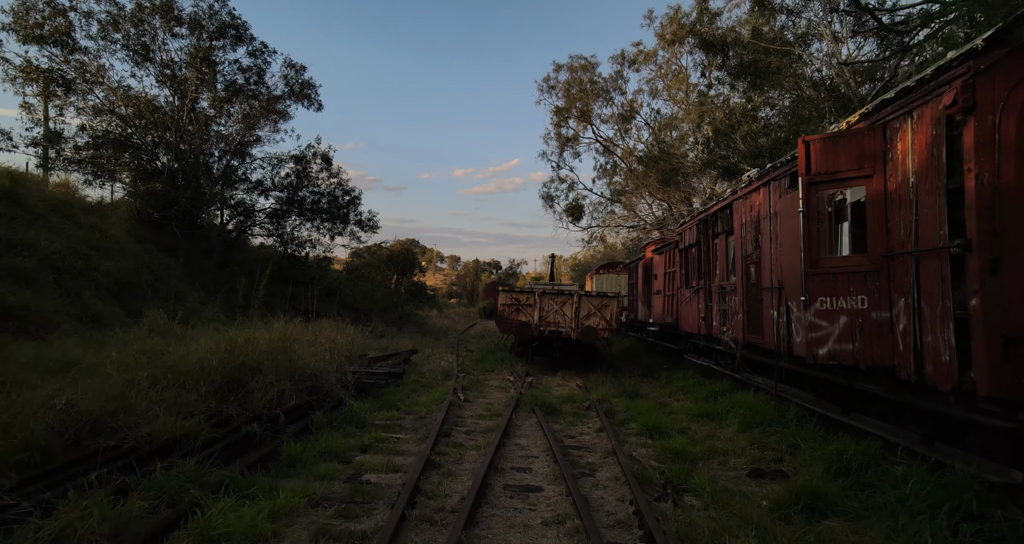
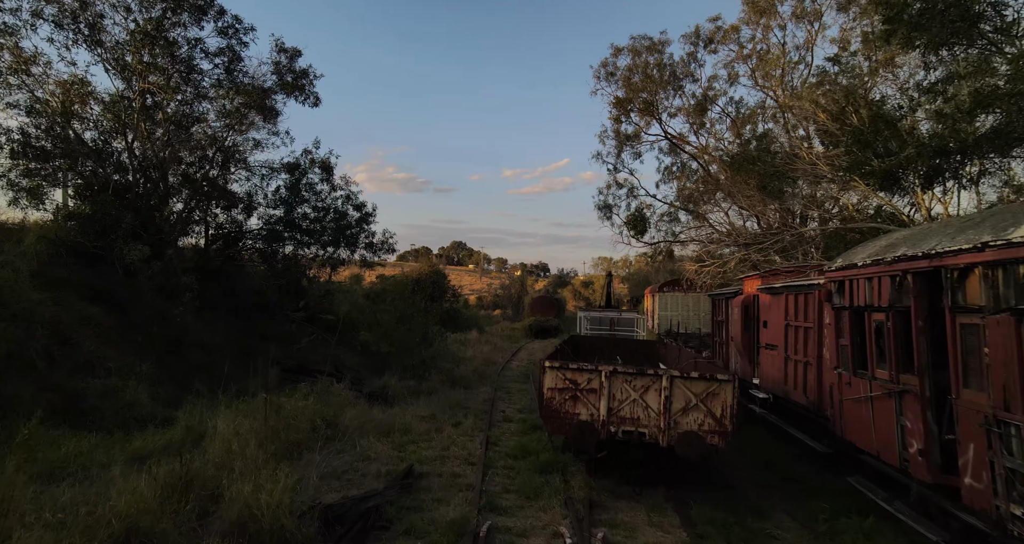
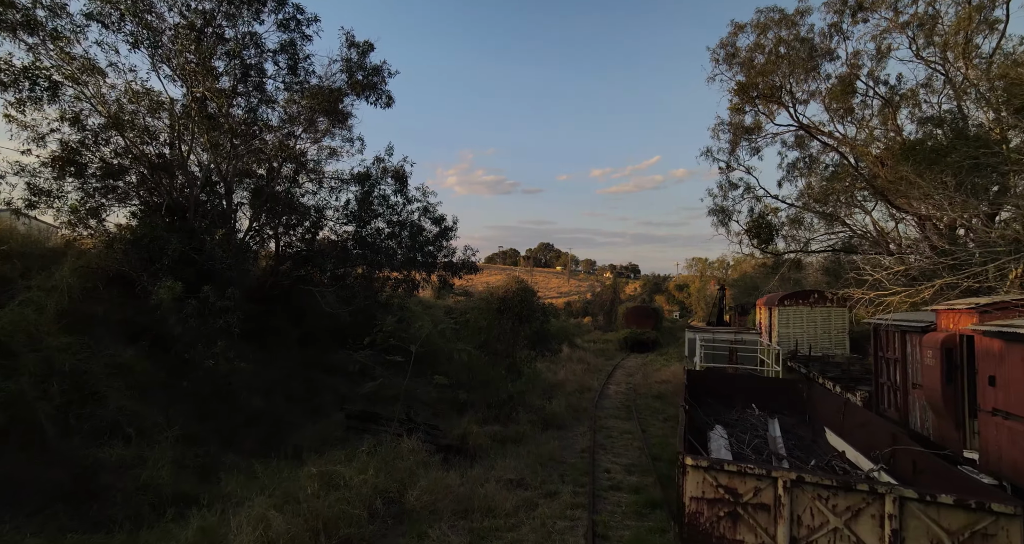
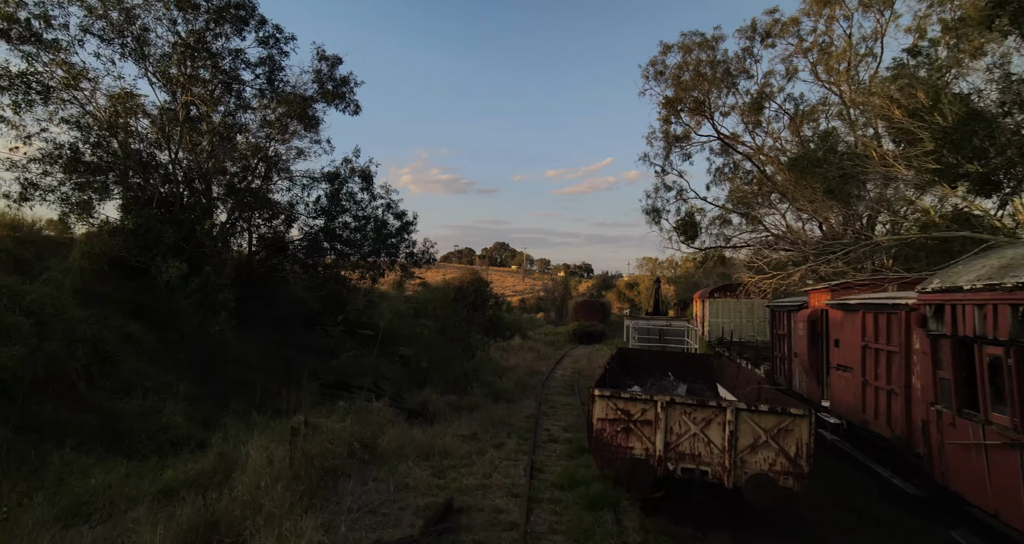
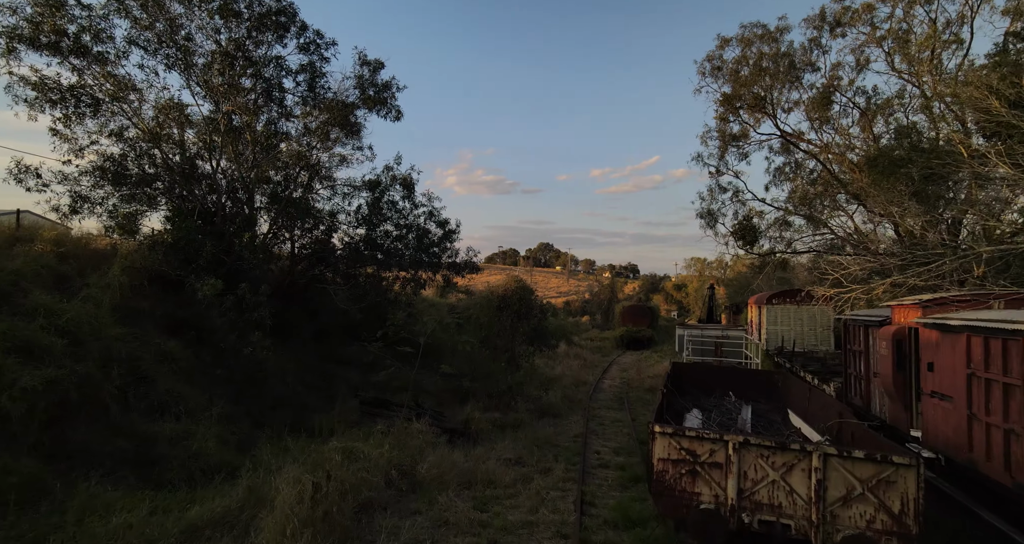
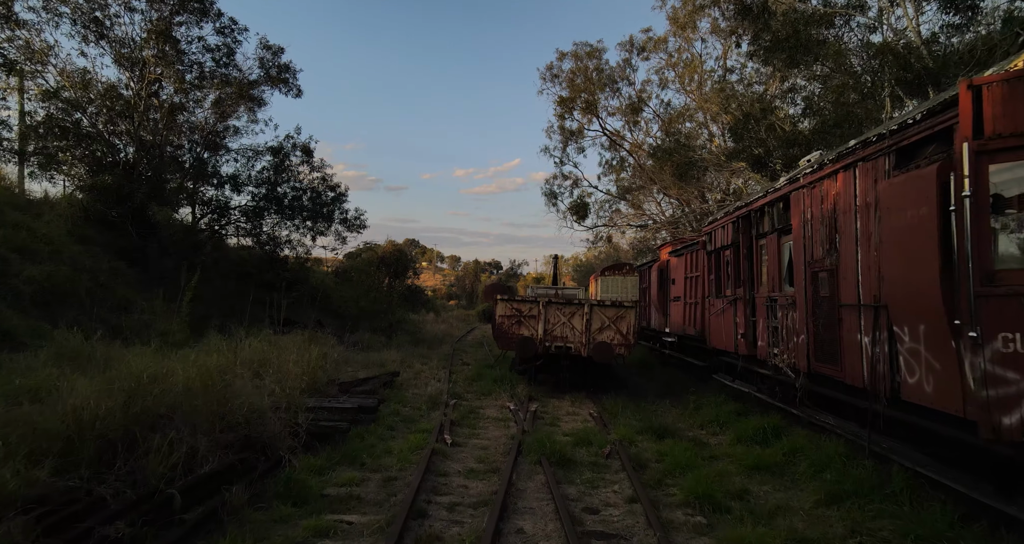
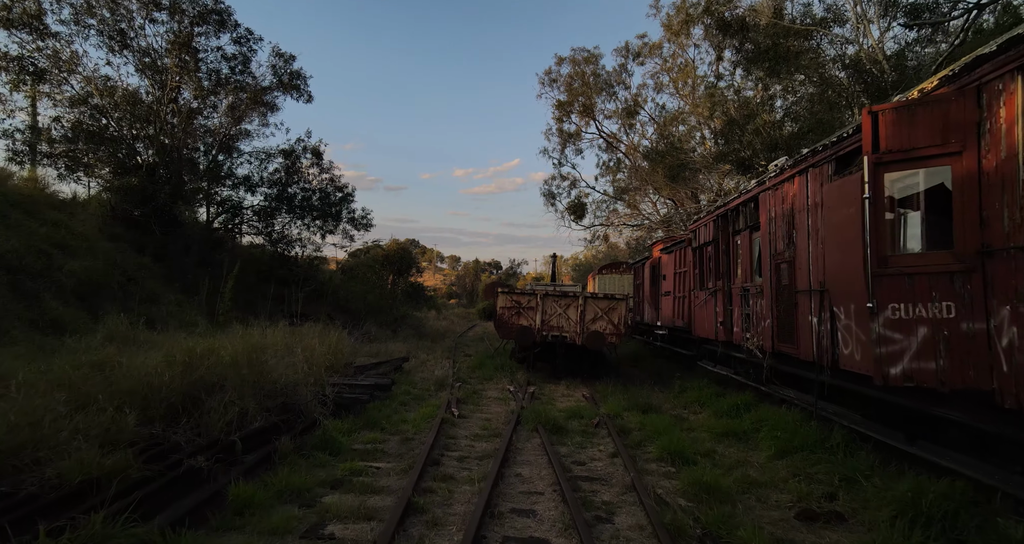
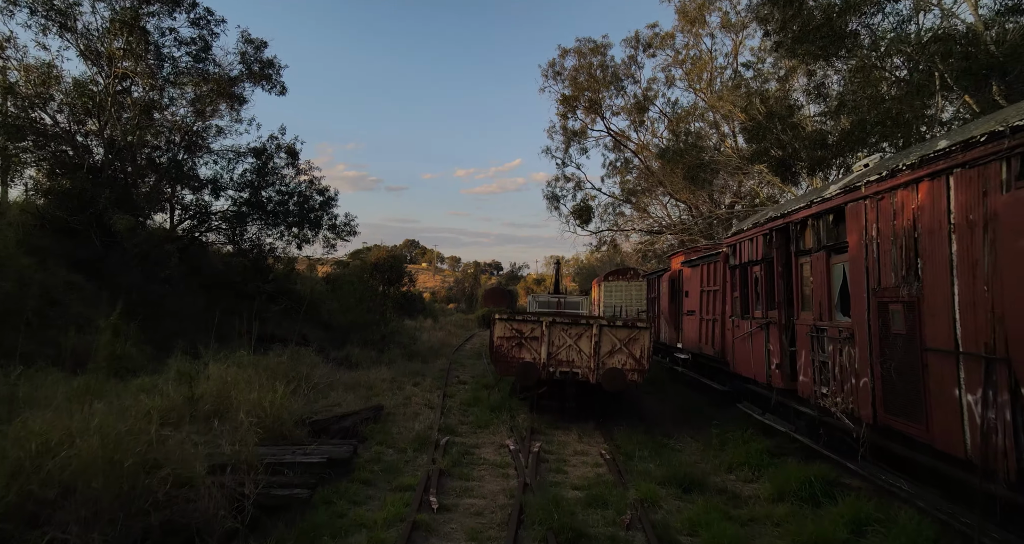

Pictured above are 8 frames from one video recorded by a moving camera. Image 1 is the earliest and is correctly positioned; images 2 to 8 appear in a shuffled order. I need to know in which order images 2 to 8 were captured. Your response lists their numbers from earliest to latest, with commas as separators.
7, 6, 8, 2, 4, 5, 3
